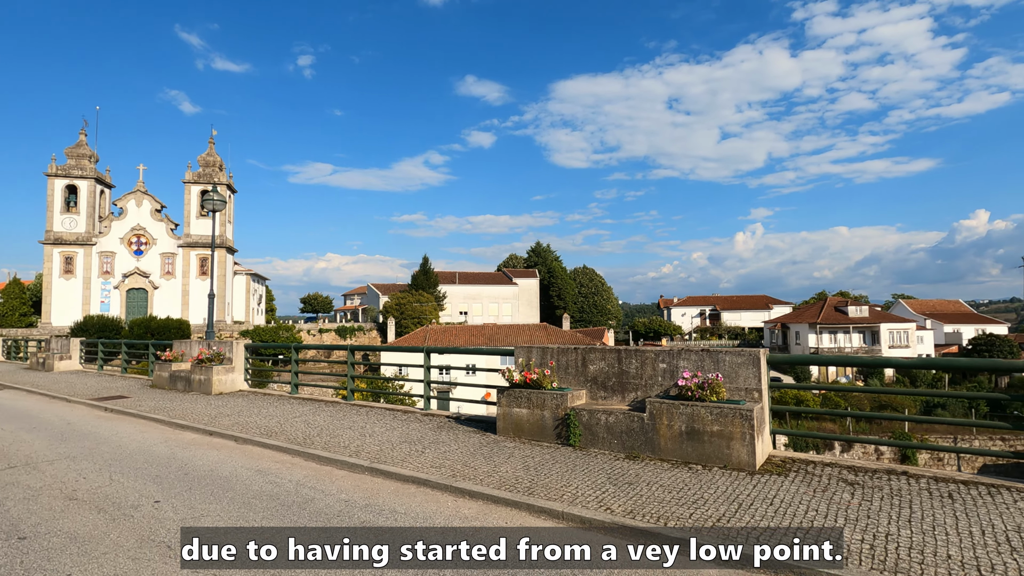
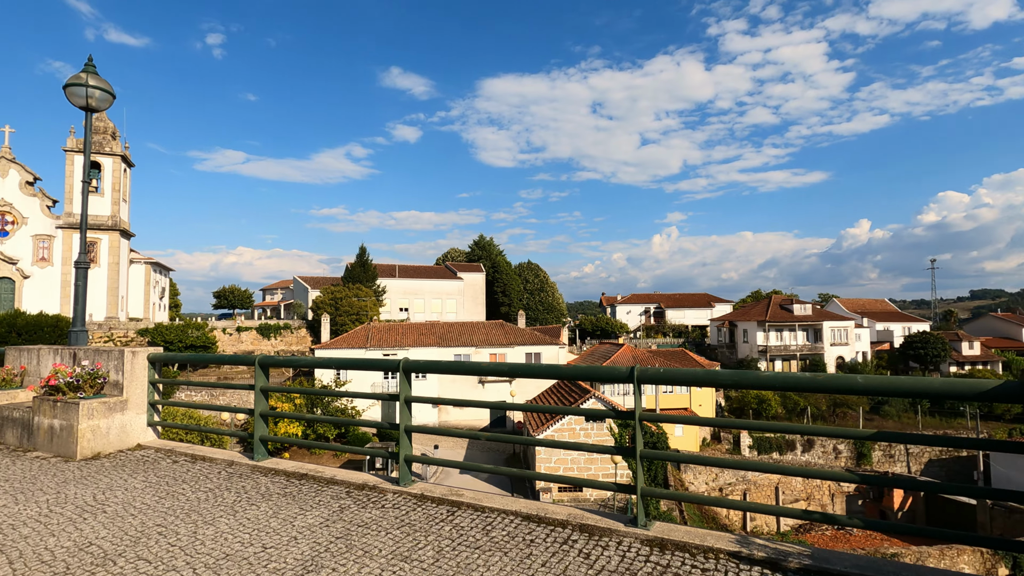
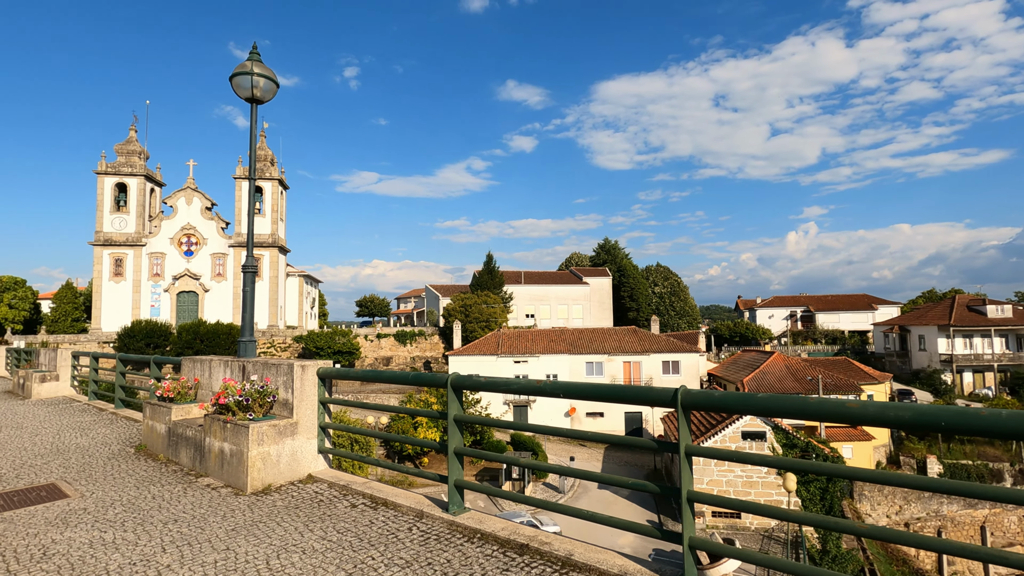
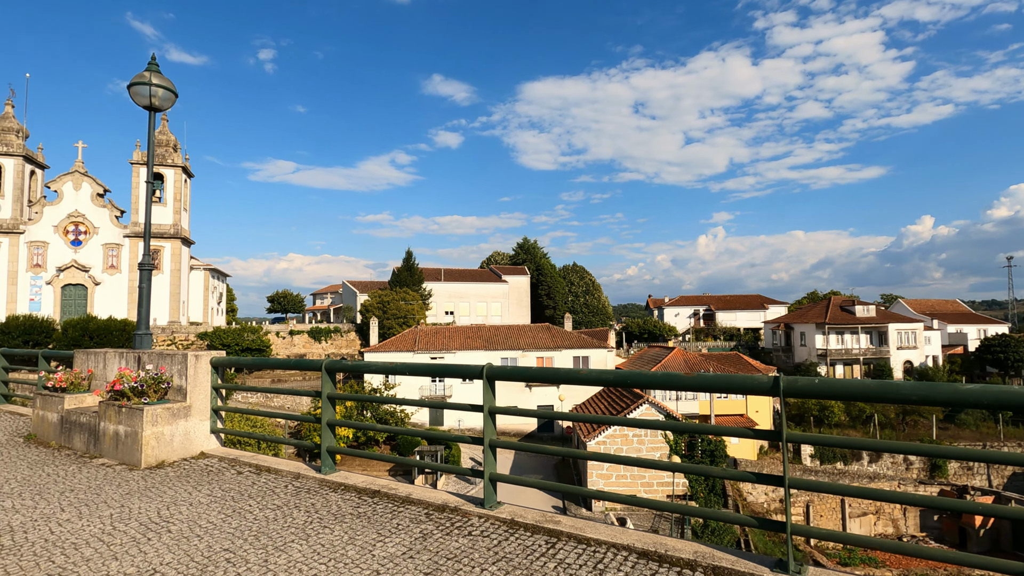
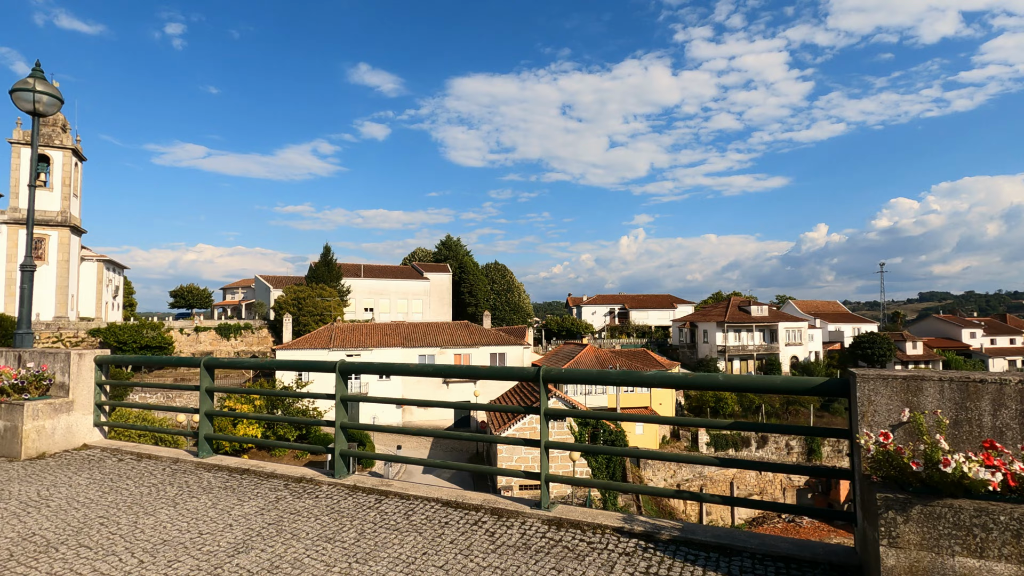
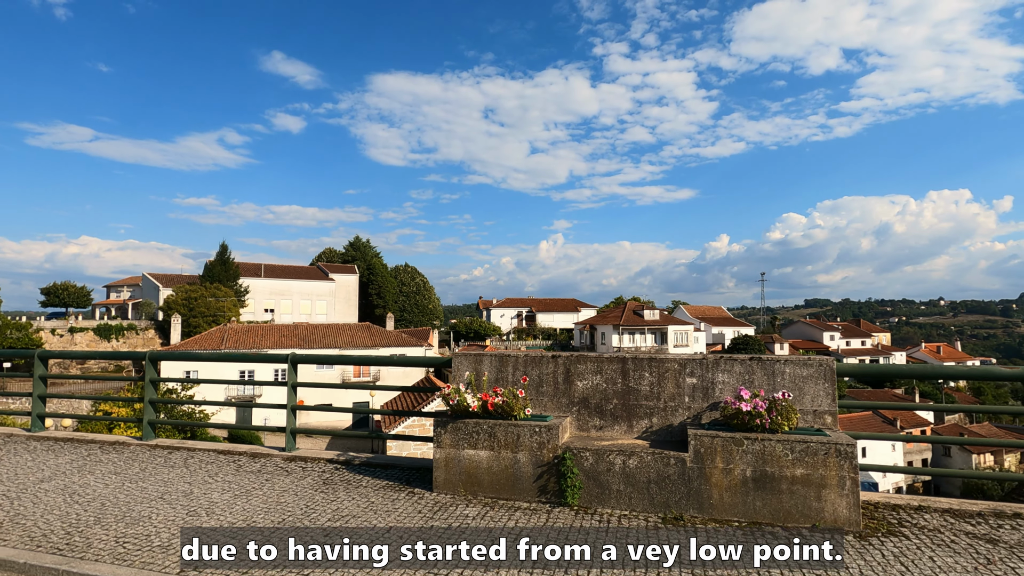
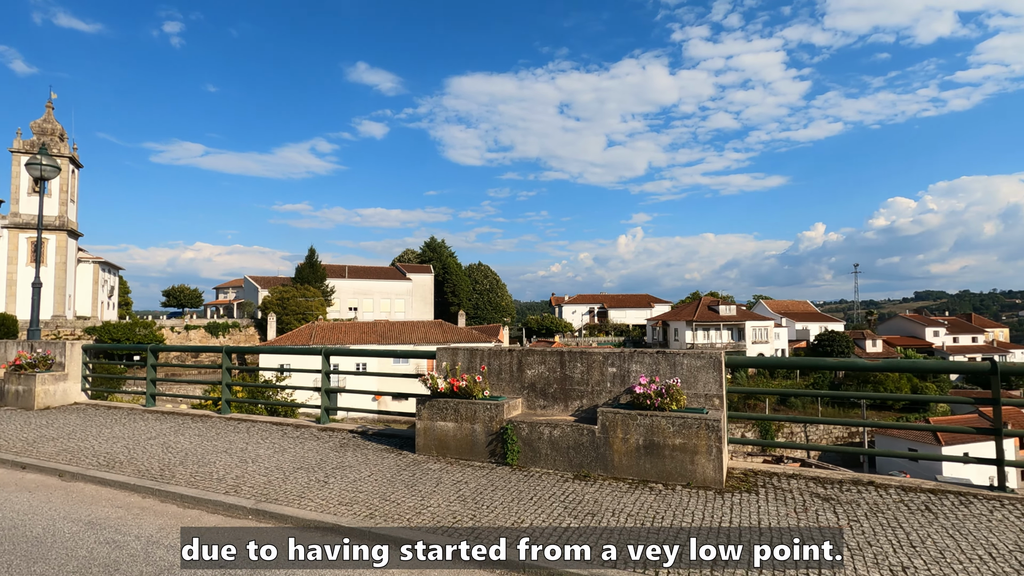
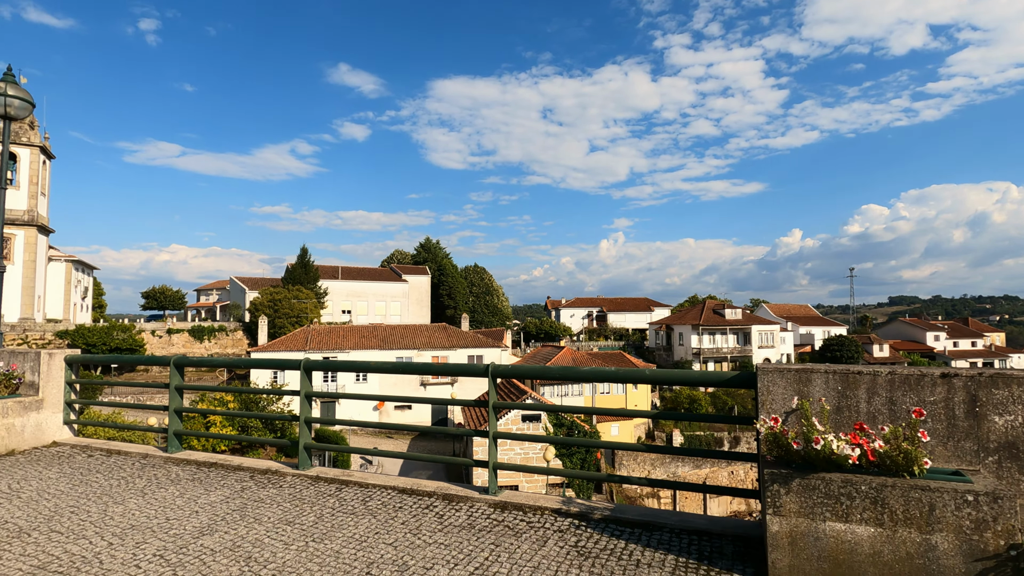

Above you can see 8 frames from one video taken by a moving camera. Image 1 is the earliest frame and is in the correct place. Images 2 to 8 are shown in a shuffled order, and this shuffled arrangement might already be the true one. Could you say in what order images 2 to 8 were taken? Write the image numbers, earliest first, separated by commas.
7, 6, 8, 5, 2, 4, 3
